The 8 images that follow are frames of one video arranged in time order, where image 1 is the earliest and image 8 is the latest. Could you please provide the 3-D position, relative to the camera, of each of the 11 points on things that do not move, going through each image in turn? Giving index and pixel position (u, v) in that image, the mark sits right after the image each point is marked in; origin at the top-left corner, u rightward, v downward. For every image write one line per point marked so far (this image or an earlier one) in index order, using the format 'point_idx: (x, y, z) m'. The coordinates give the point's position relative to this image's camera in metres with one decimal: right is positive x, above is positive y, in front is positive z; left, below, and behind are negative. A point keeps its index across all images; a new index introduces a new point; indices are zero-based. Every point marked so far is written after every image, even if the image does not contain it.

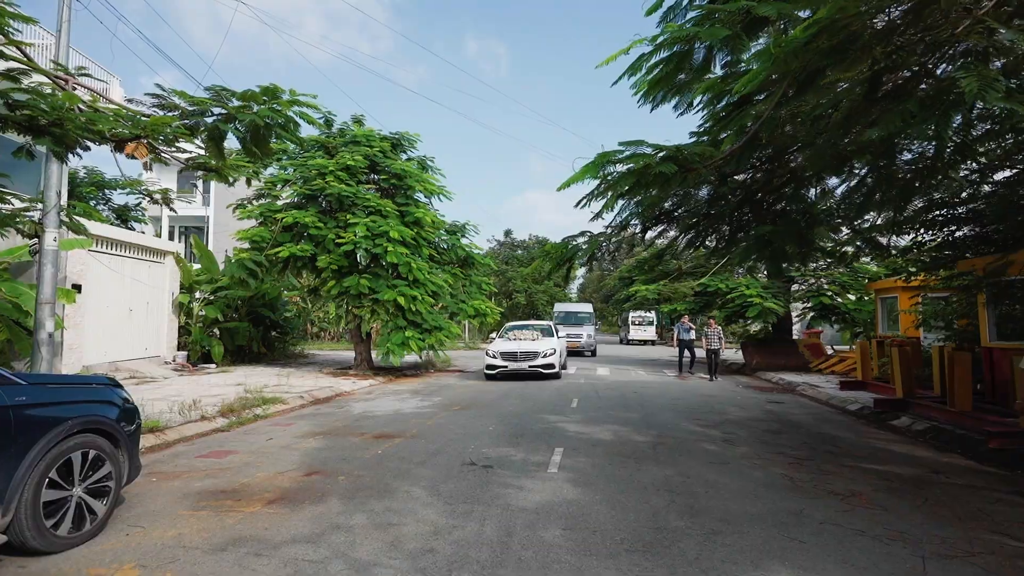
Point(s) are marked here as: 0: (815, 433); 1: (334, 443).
0: (+4.4, -2.1, +9.8) m
1: (-2.0, -1.8, +7.8) m
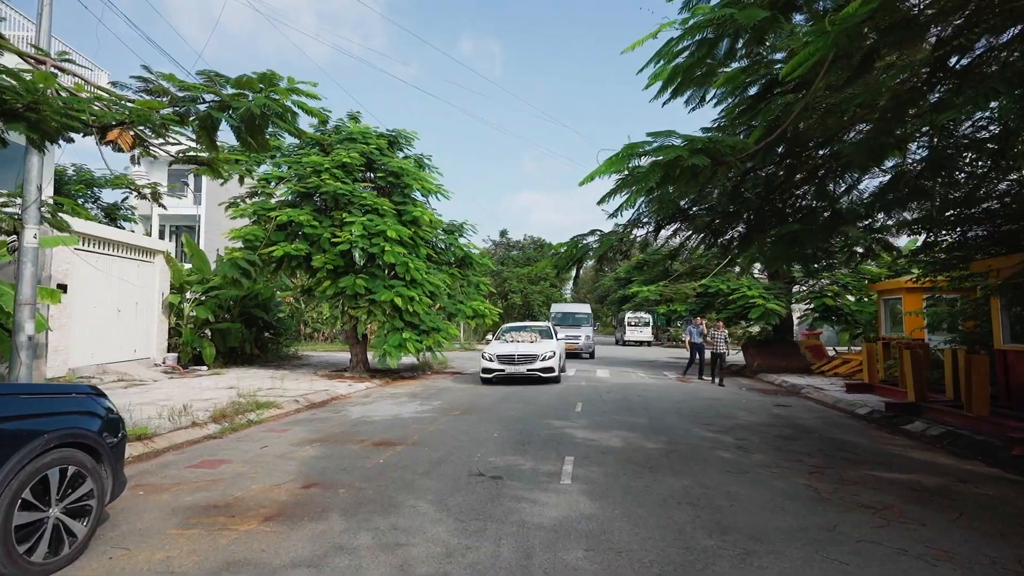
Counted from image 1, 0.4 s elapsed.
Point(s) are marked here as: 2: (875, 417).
0: (+4.4, -2.1, +9.5) m
1: (-2.0, -1.8, +7.5) m
2: (+6.4, -2.3, +12.0) m
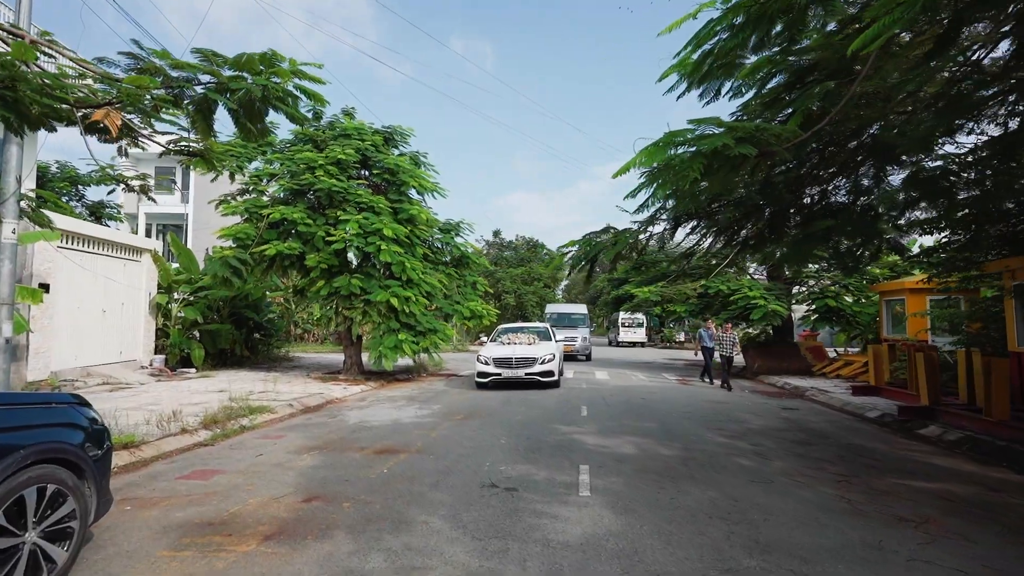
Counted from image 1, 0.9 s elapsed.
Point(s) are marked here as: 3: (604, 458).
0: (+4.5, -2.1, +9.1) m
1: (-1.9, -1.8, +7.0) m
2: (+6.5, -2.3, +11.7) m
3: (+1.0, -1.8, +7.4) m
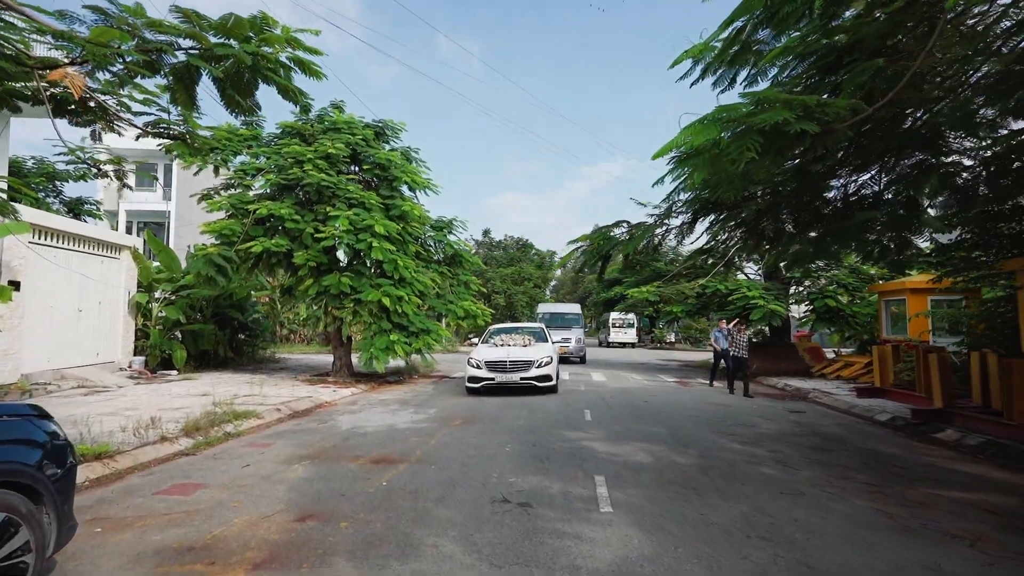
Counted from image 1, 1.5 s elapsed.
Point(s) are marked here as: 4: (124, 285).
0: (+4.6, -2.1, +8.7) m
1: (-1.8, -1.7, +6.5) m
2: (+6.4, -2.3, +11.4) m
3: (+1.1, -1.8, +6.9) m
4: (-8.6, +0.1, +15.0) m
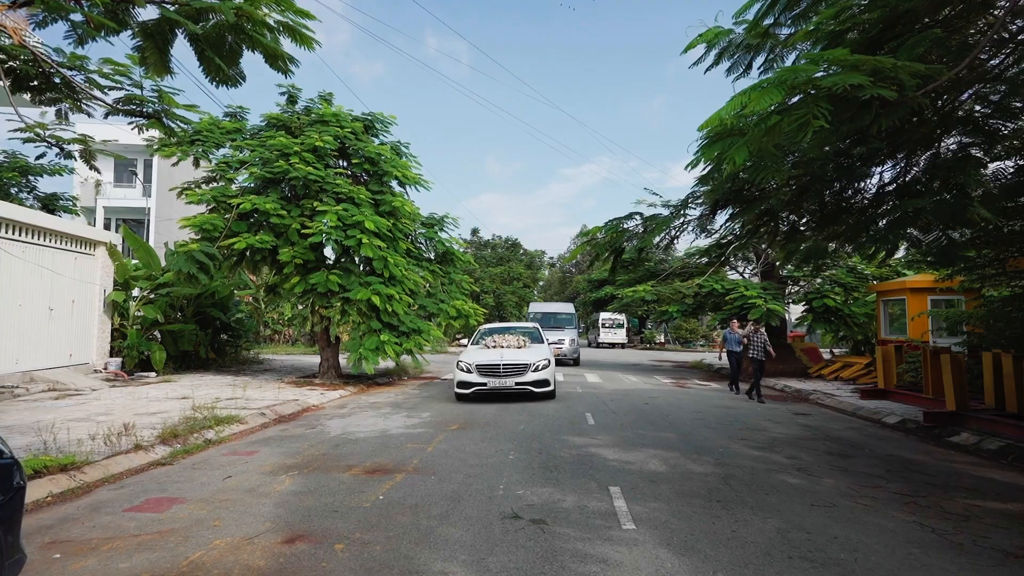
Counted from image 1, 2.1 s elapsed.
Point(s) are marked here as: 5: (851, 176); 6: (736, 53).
0: (+4.6, -2.0, +8.3) m
1: (-1.7, -1.7, +5.9) m
2: (+6.4, -2.2, +11.0) m
3: (+1.1, -1.8, +6.4) m
4: (-8.7, +0.1, +14.3) m
5: (+3.1, +1.0, +6.3) m
6: (+2.5, +2.6, +7.7) m
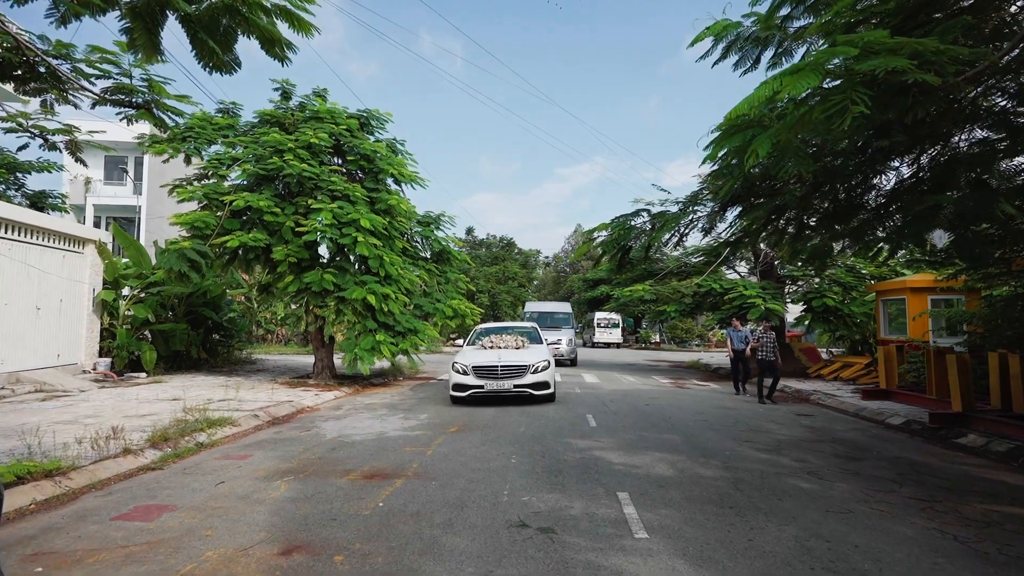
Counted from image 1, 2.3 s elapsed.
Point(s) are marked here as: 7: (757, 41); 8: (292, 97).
0: (+4.6, -2.0, +8.1) m
1: (-1.7, -1.7, +5.7) m
2: (+6.4, -2.2, +10.8) m
3: (+1.2, -1.8, +6.2) m
4: (-8.7, +0.1, +14.0) m
5: (+3.2, +1.0, +6.1) m
6: (+2.6, +2.7, +7.5) m
7: (+2.7, +2.7, +7.4) m
8: (-5.0, +4.3, +15.4) m
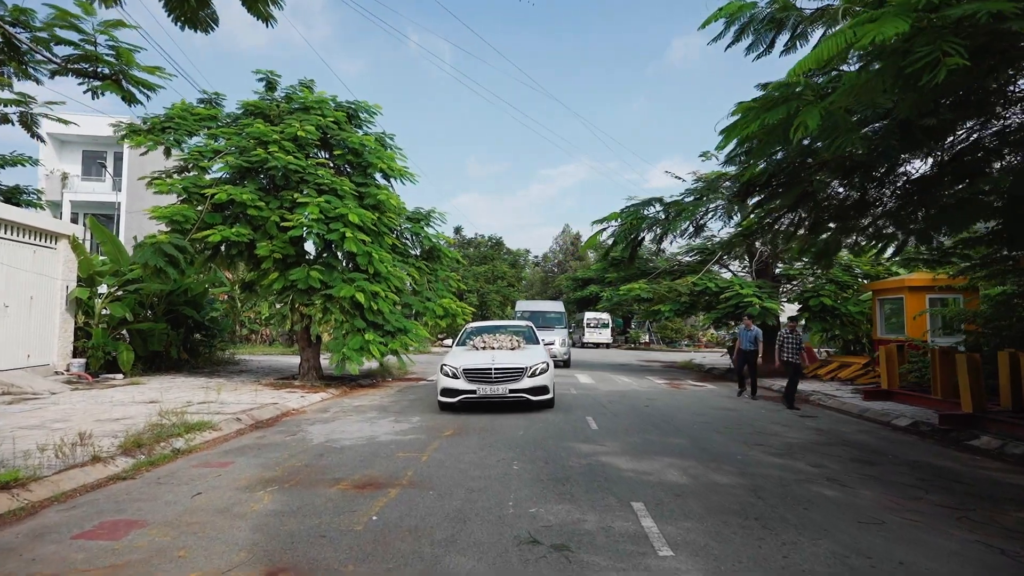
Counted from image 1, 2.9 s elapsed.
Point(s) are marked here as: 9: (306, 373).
0: (+4.6, -2.0, +7.8) m
1: (-1.6, -1.6, +5.2) m
2: (+6.3, -2.2, +10.5) m
3: (+1.2, -1.7, +5.7) m
4: (-8.8, +0.2, +13.4) m
5: (+3.2, +1.1, +5.7) m
6: (+2.6, +2.7, +7.1) m
7: (+2.7, +2.7, +7.0) m
8: (-5.1, +4.4, +14.8) m
9: (-4.5, -1.9, +15.0) m
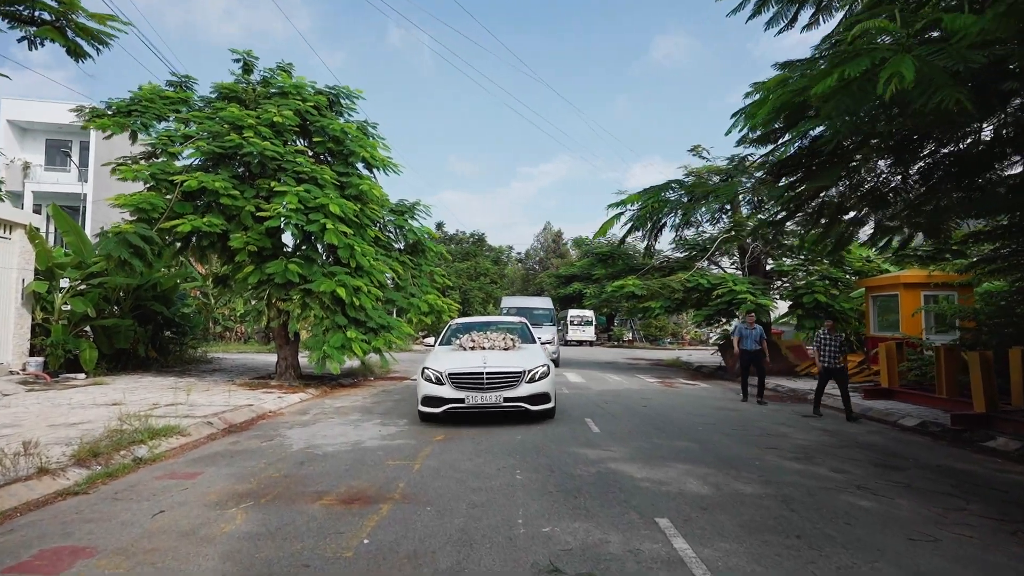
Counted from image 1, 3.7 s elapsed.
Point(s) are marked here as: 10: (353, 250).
0: (+4.6, -1.9, +7.3) m
1: (-1.6, -1.5, +4.5) m
2: (+6.2, -2.1, +10.1) m
3: (+1.2, -1.6, +5.2) m
4: (-9.0, +0.3, +12.5) m
5: (+3.3, +1.2, +5.2) m
6: (+2.6, +2.8, +6.5) m
7: (+2.7, +2.8, +6.5) m
8: (-5.3, +4.5, +14.0) m
9: (-4.8, -1.8, +14.2) m
10: (-3.0, +0.8, +12.9) m
